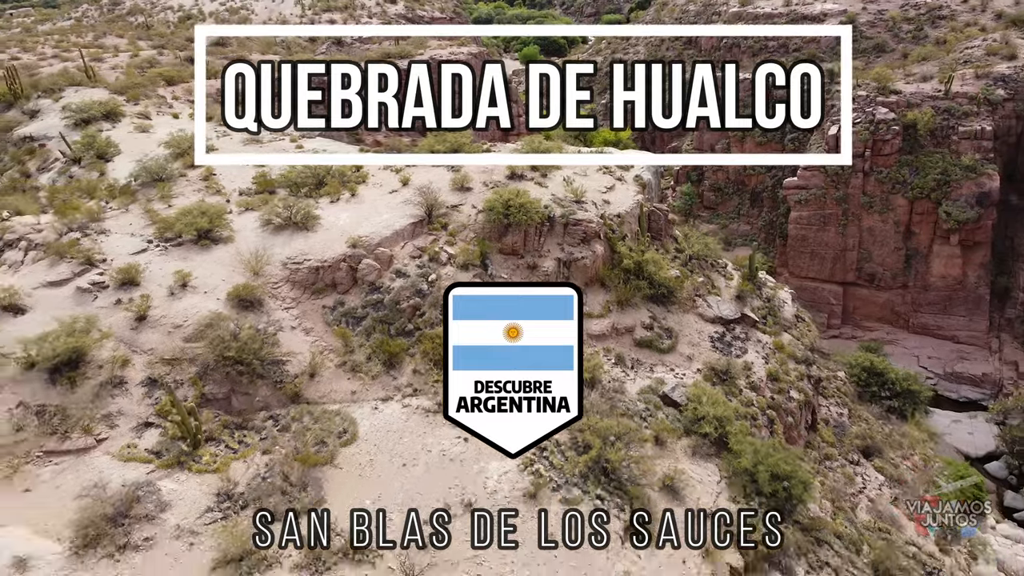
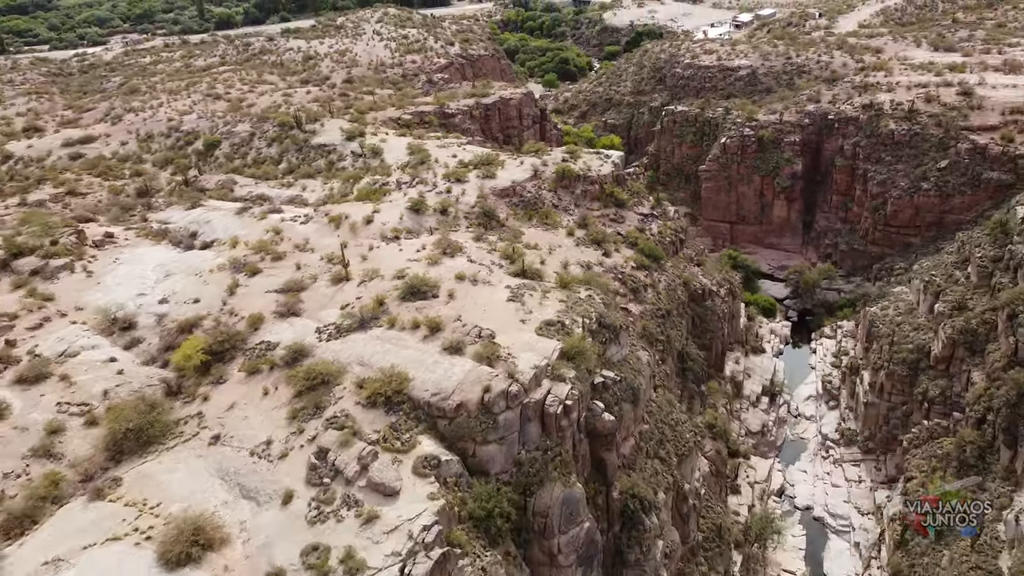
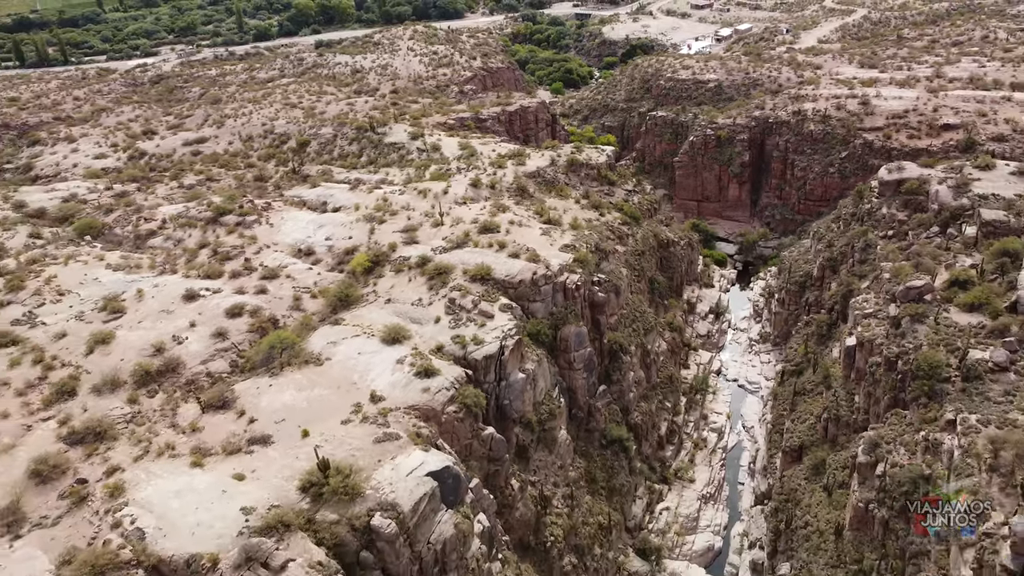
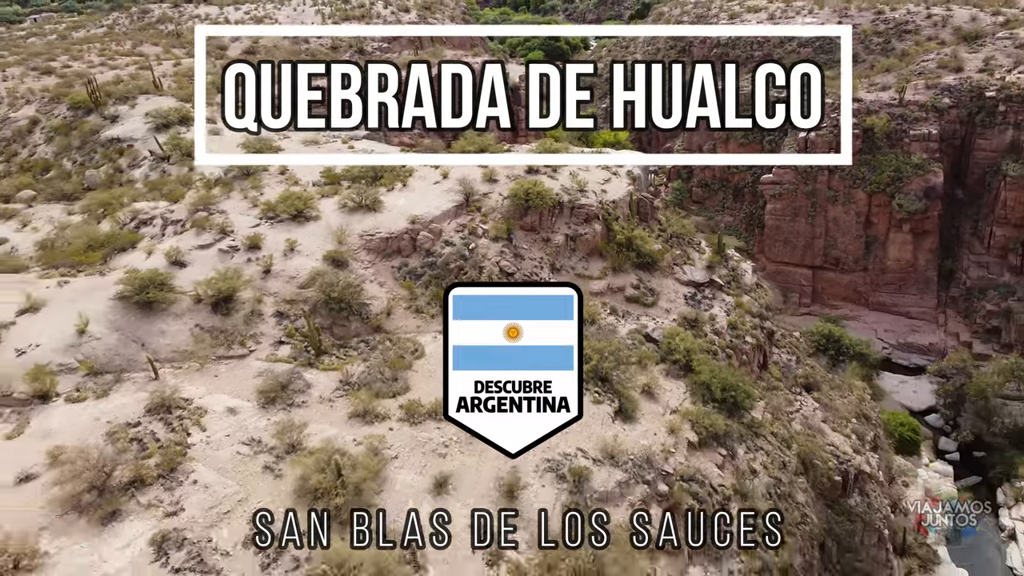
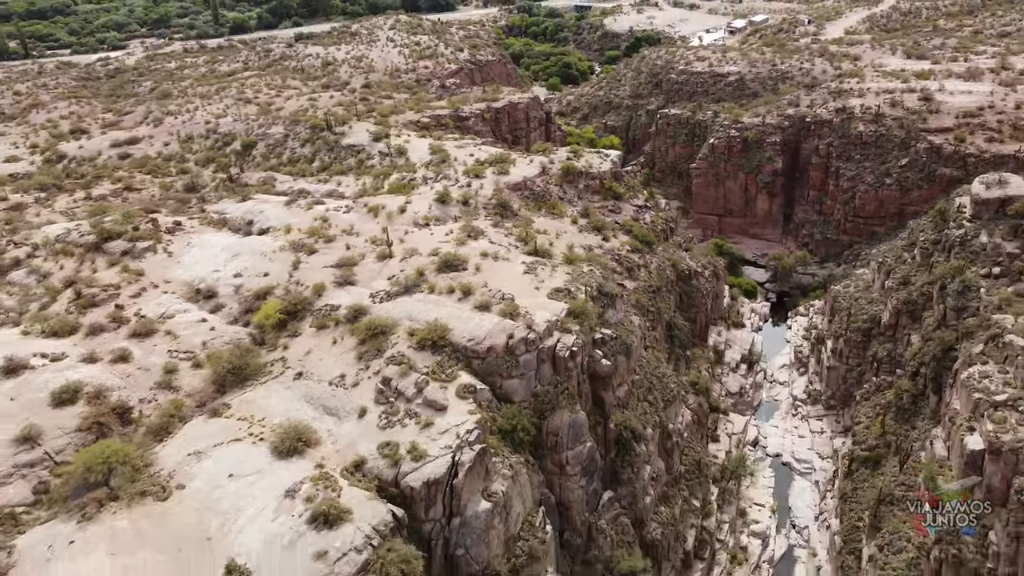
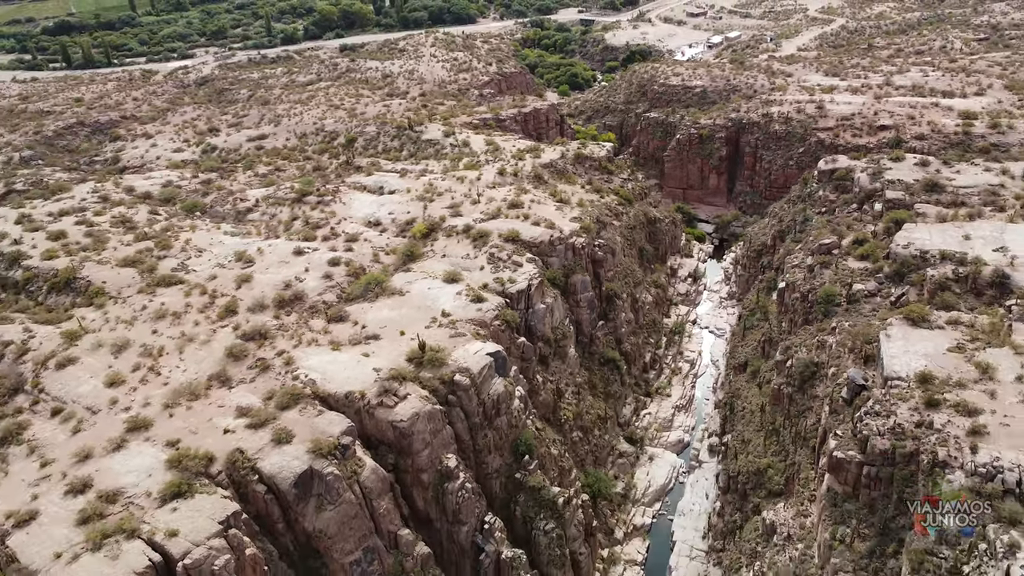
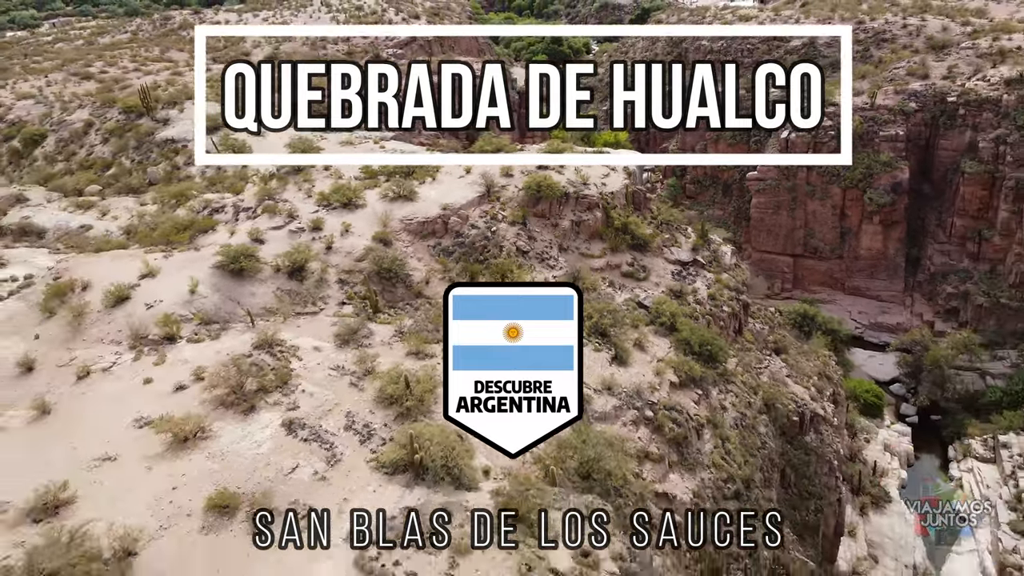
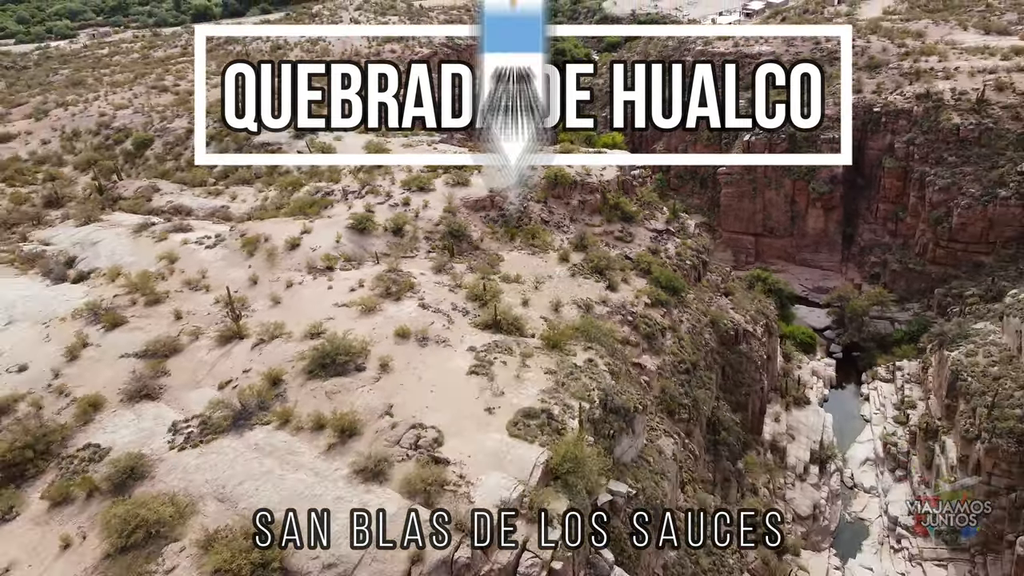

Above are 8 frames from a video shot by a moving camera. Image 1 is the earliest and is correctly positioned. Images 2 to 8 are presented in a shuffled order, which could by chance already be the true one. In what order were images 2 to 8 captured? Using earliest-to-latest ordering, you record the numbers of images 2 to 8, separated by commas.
4, 7, 8, 2, 5, 3, 6
